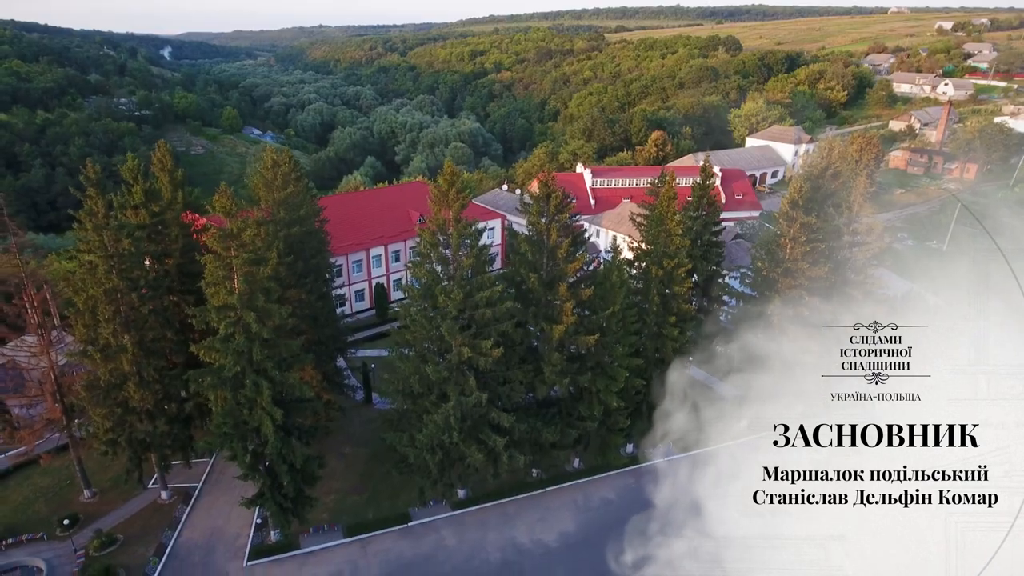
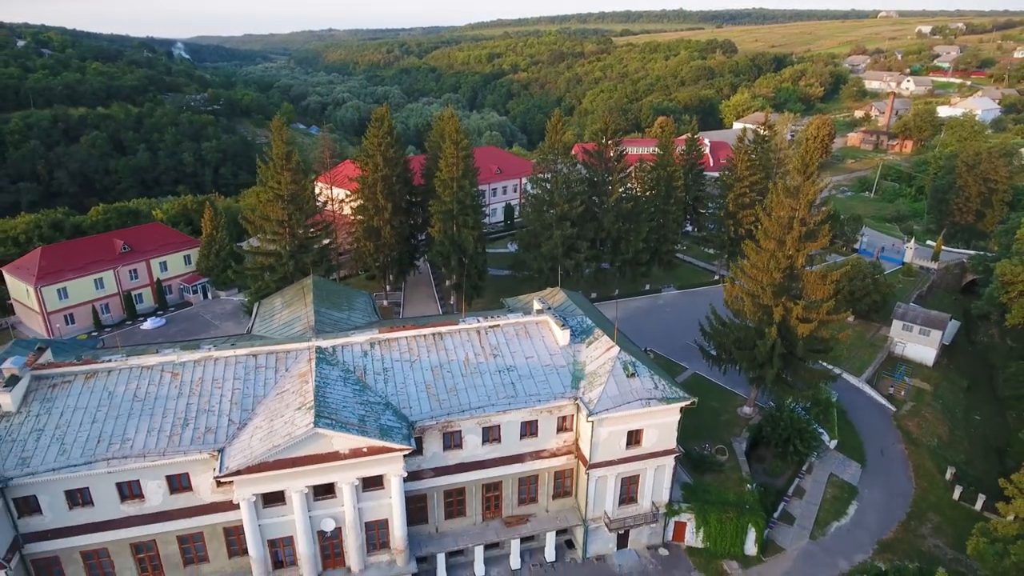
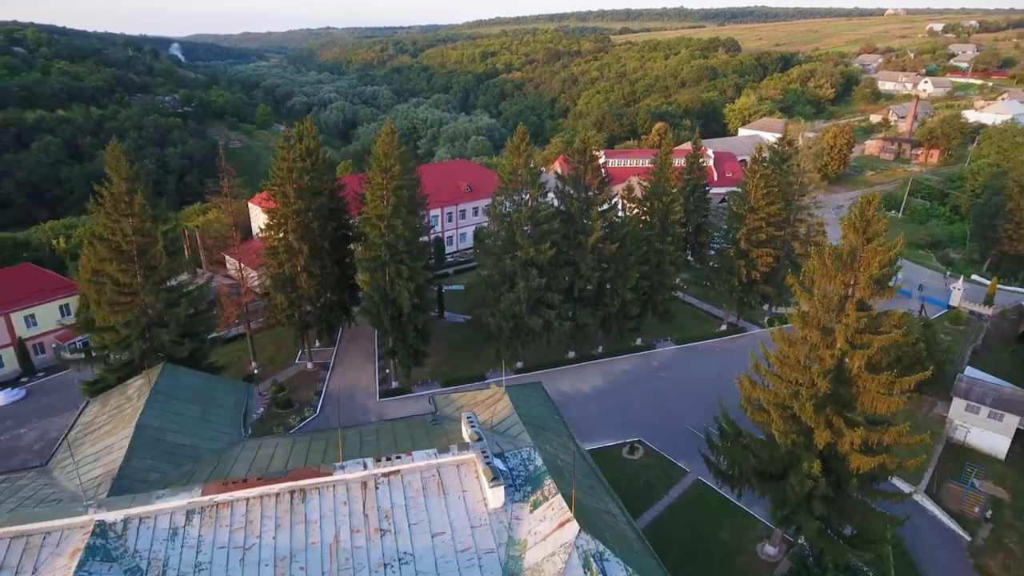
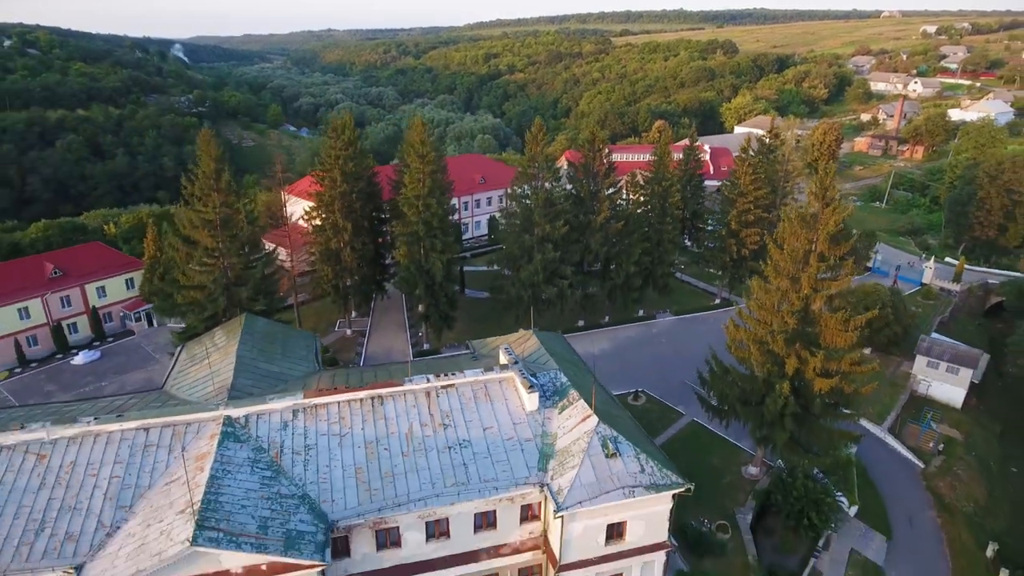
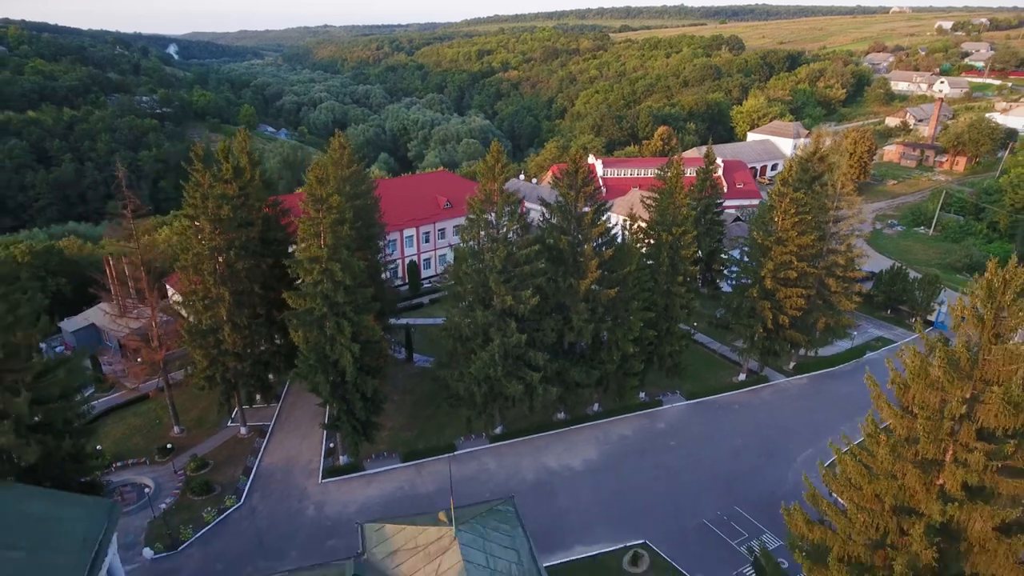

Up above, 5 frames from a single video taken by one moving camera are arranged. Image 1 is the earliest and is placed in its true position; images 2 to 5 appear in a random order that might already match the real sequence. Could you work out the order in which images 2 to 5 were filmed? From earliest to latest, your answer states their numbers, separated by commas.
5, 3, 4, 2
